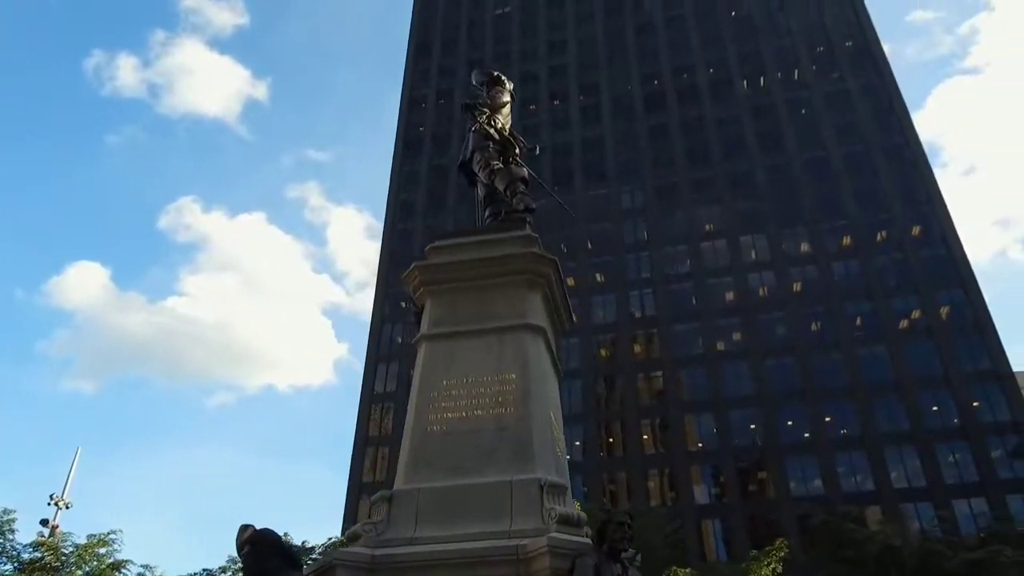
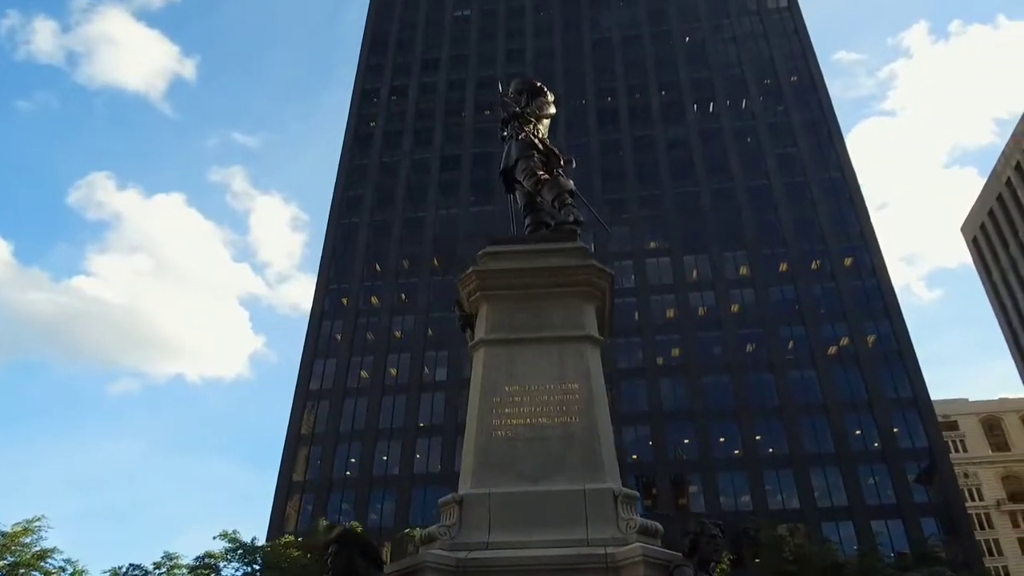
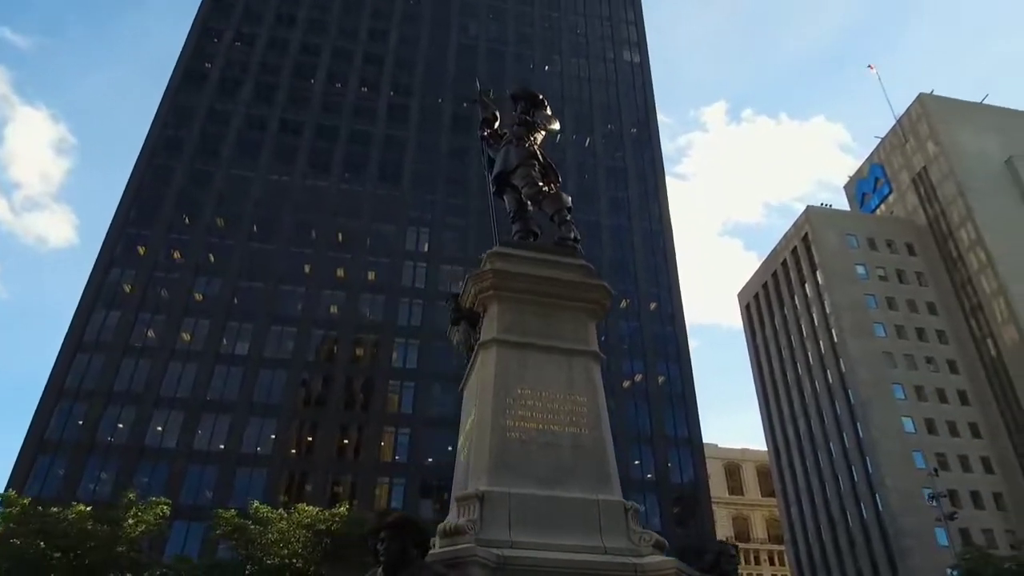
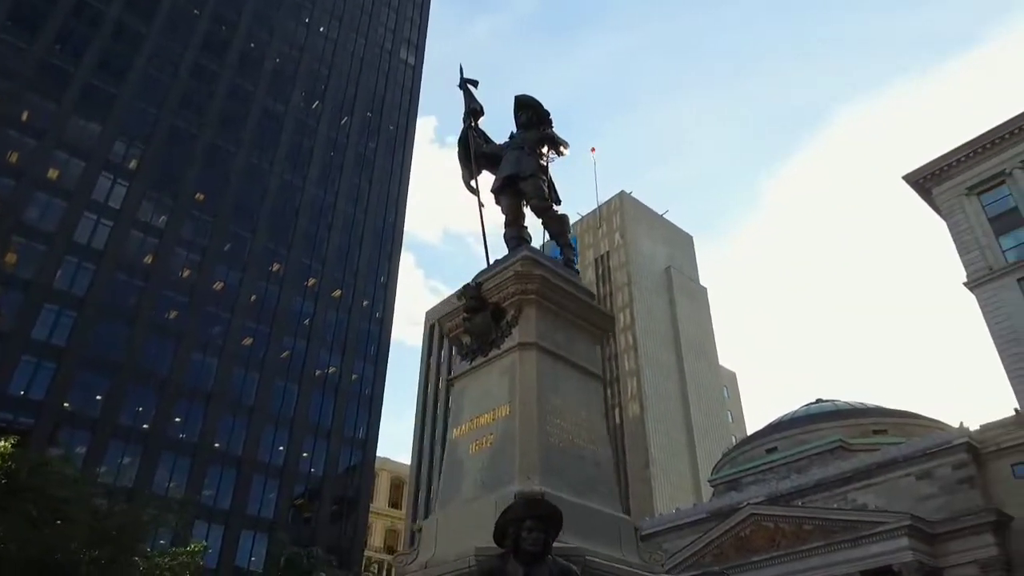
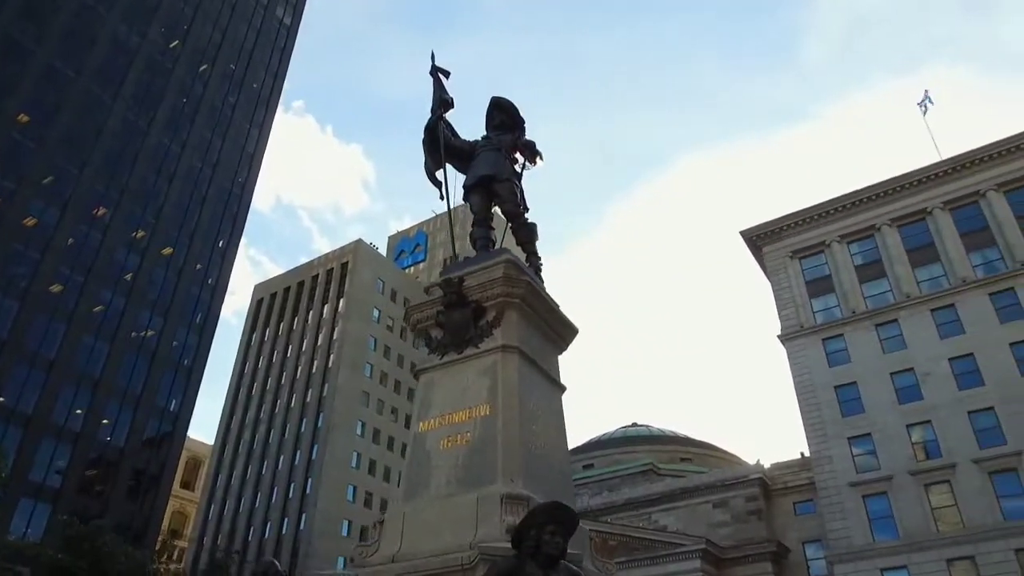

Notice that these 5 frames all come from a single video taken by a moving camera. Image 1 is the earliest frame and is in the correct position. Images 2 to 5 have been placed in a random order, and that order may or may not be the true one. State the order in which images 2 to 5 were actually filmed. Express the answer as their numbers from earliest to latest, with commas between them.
2, 3, 4, 5
